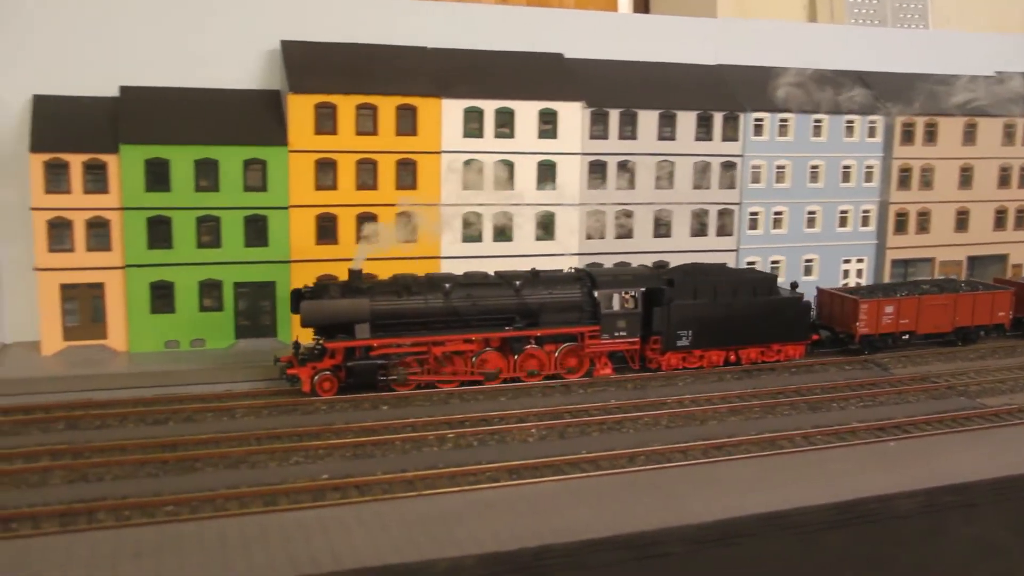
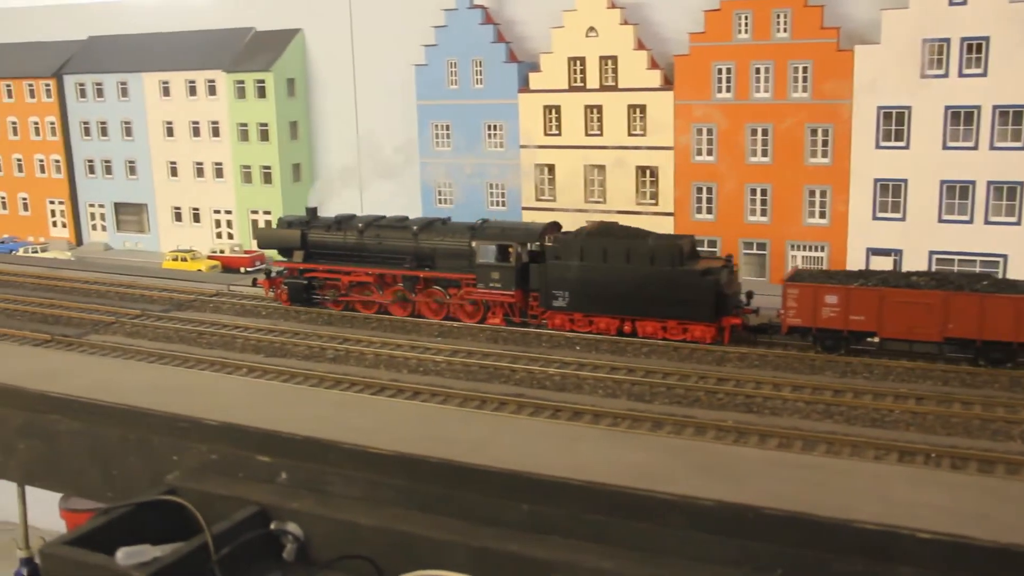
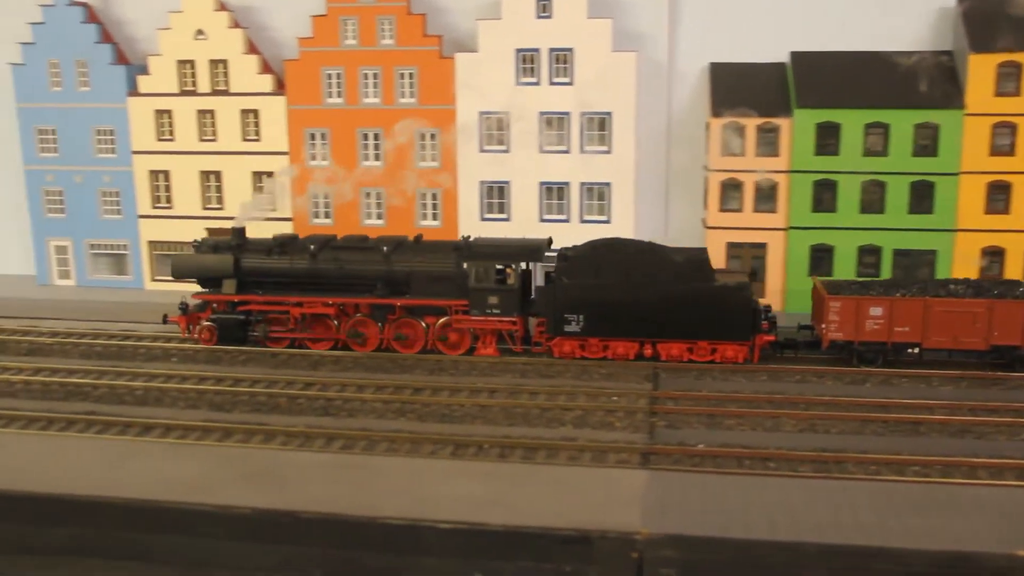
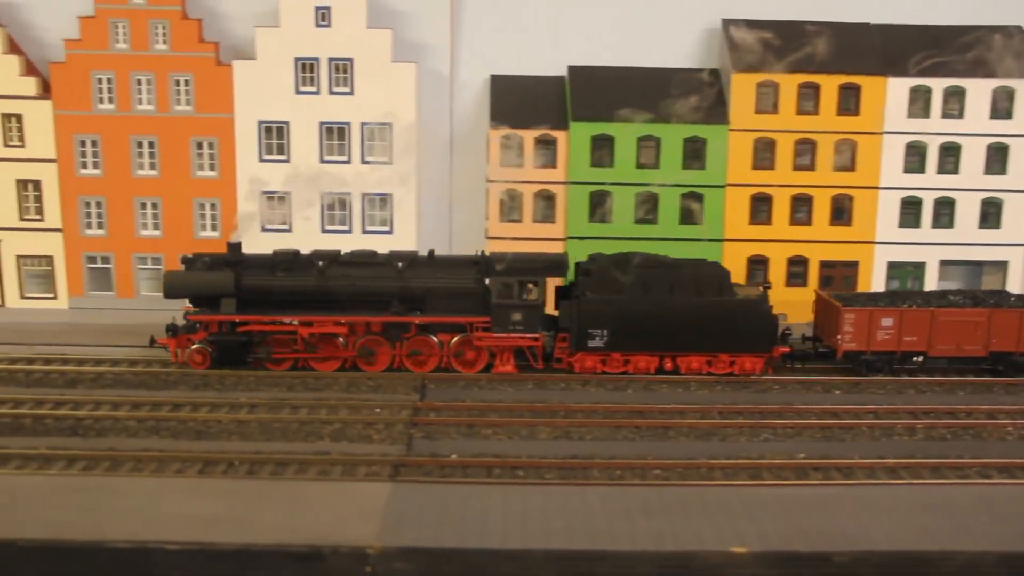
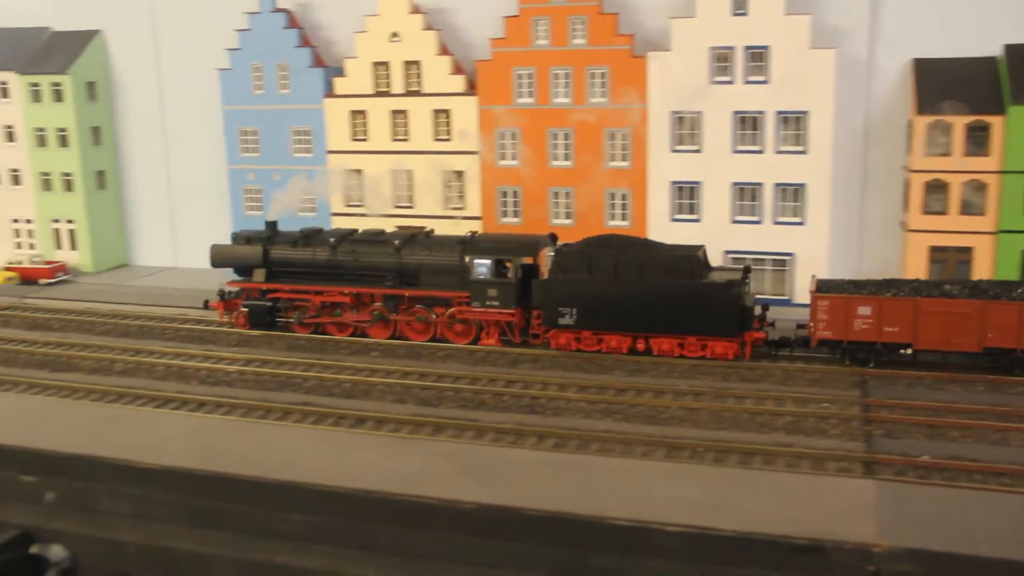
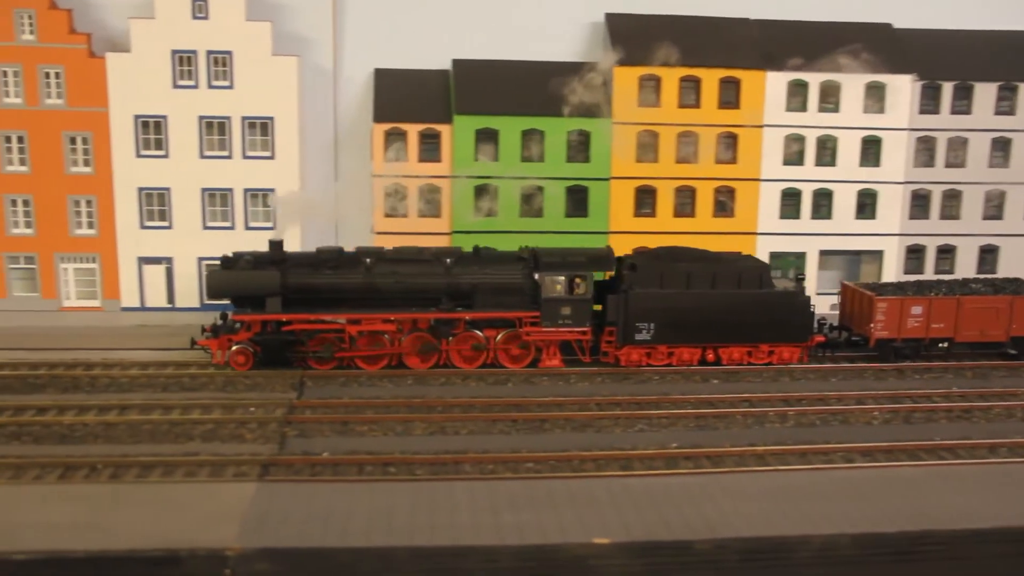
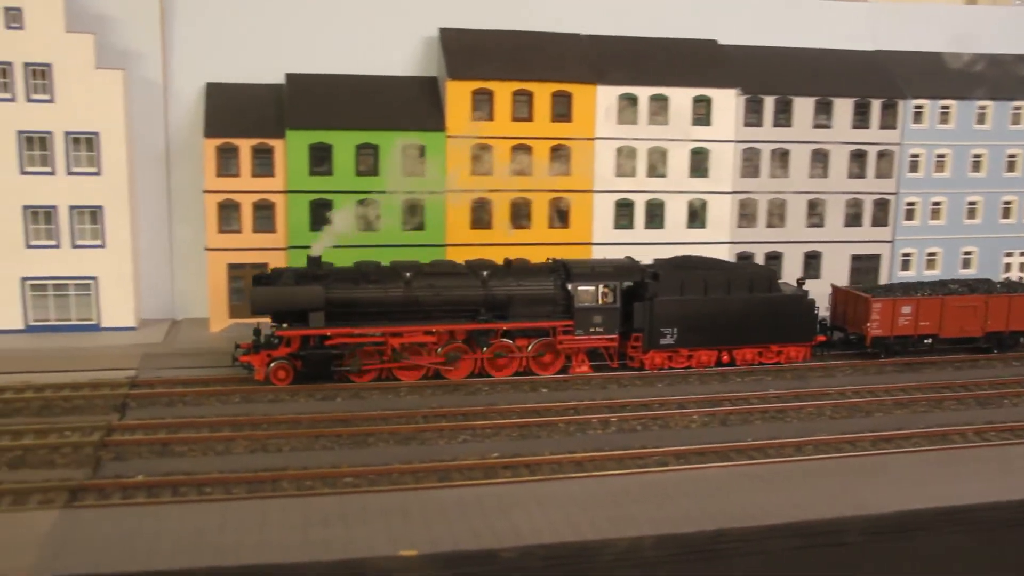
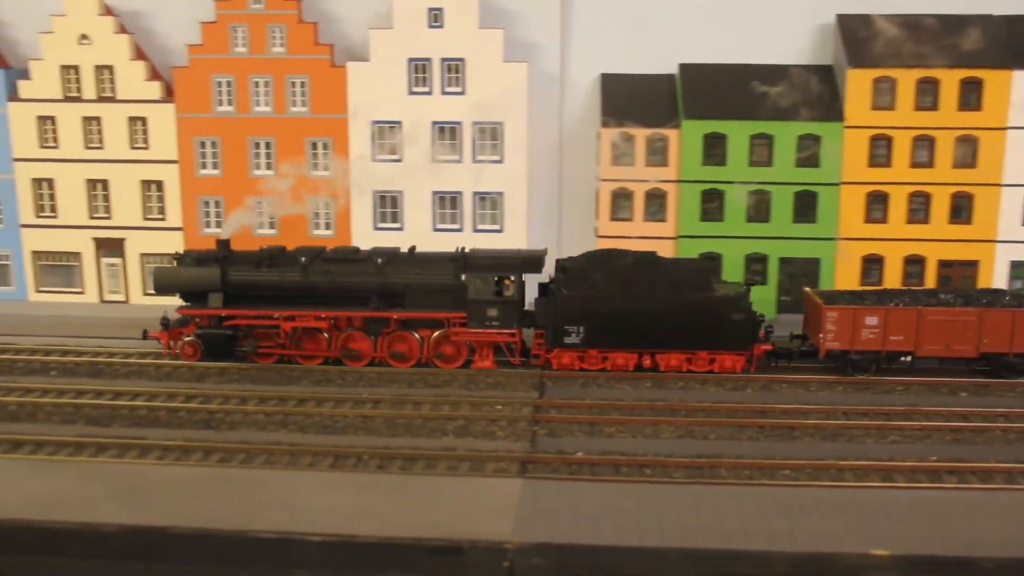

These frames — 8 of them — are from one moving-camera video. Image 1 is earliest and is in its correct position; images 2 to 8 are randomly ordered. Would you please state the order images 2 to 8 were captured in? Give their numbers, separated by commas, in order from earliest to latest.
7, 6, 4, 8, 3, 5, 2
